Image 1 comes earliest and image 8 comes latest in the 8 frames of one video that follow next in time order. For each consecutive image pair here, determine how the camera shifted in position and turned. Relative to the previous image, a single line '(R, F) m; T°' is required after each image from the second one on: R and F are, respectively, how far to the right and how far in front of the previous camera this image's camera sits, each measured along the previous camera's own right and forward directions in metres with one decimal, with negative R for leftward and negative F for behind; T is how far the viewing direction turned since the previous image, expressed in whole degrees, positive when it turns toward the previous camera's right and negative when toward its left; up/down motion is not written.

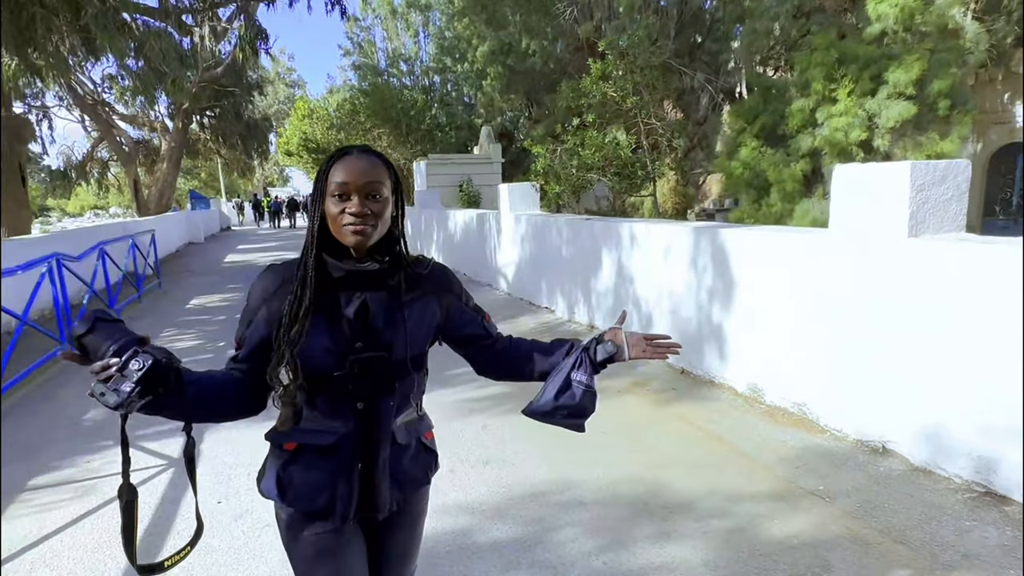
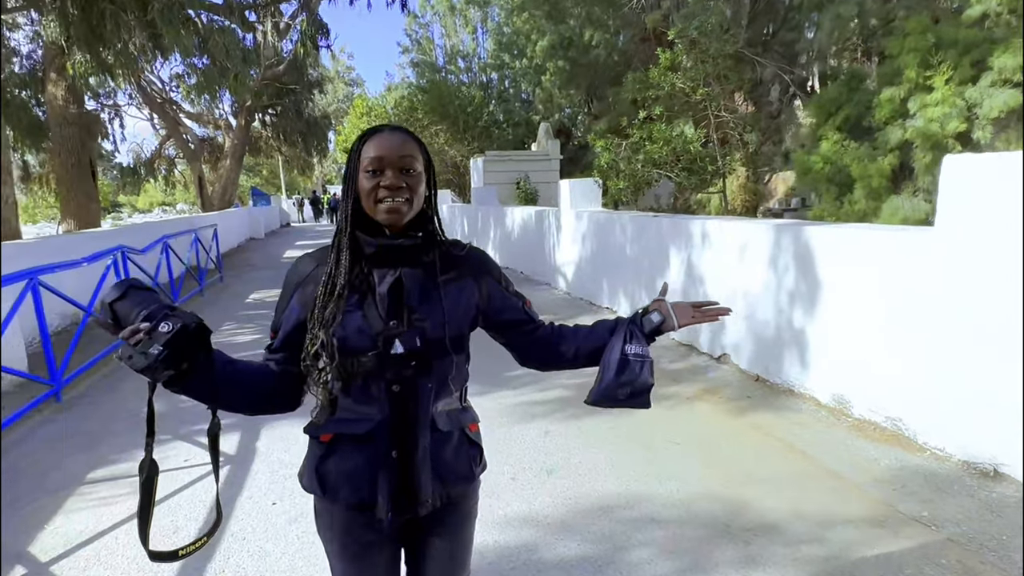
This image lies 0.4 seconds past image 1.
(-0.1, +0.2) m; -4°
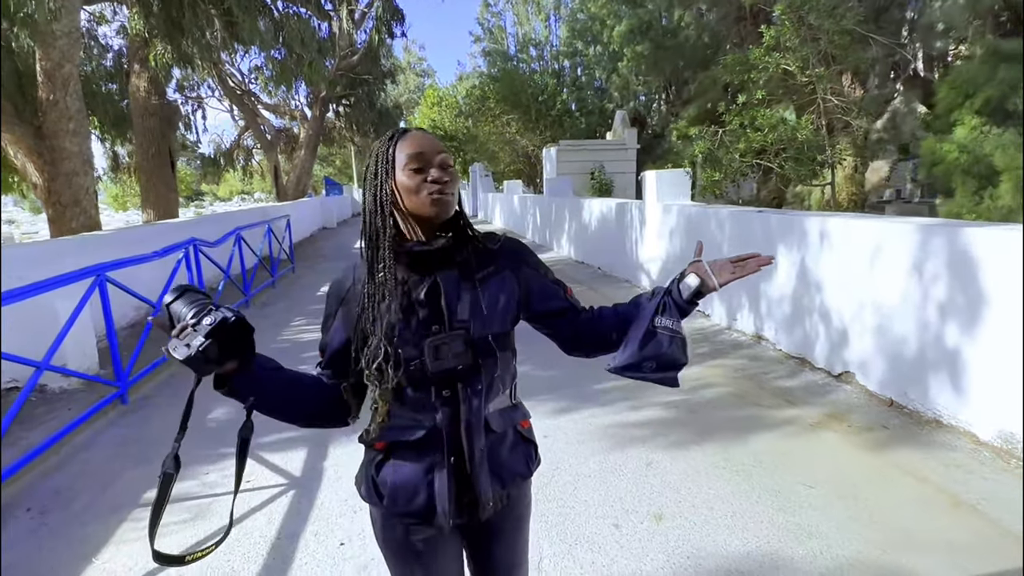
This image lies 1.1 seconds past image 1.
(-0.2, +0.5) m; -5°
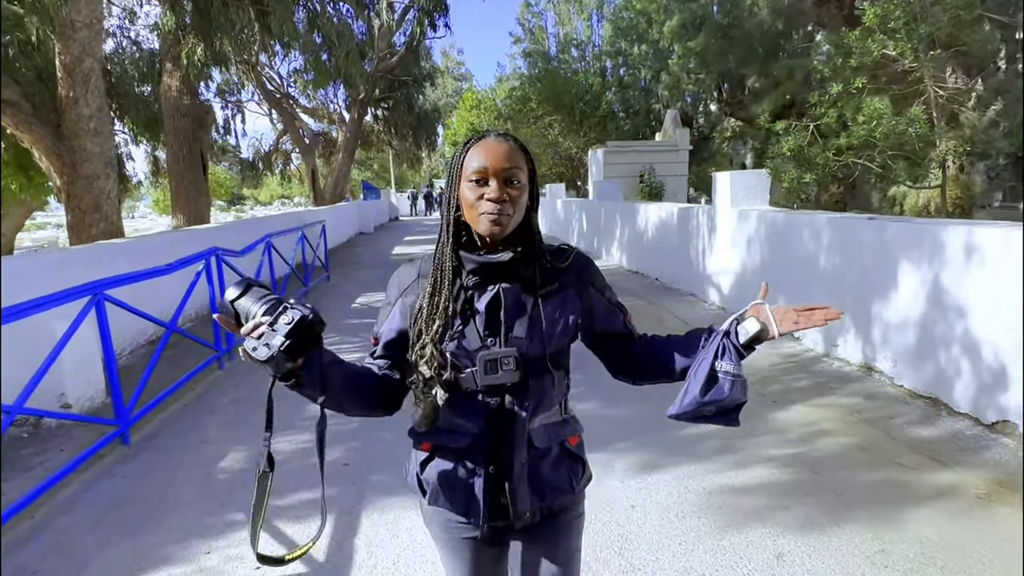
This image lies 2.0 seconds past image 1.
(-0.2, +0.8) m; -3°
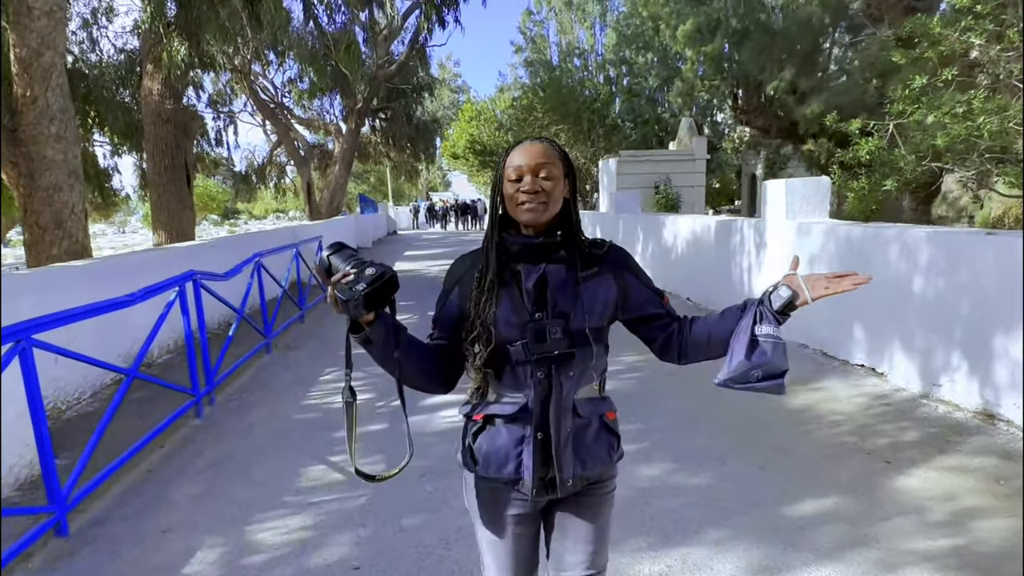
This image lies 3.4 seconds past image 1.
(-0.2, +0.9) m; 0°
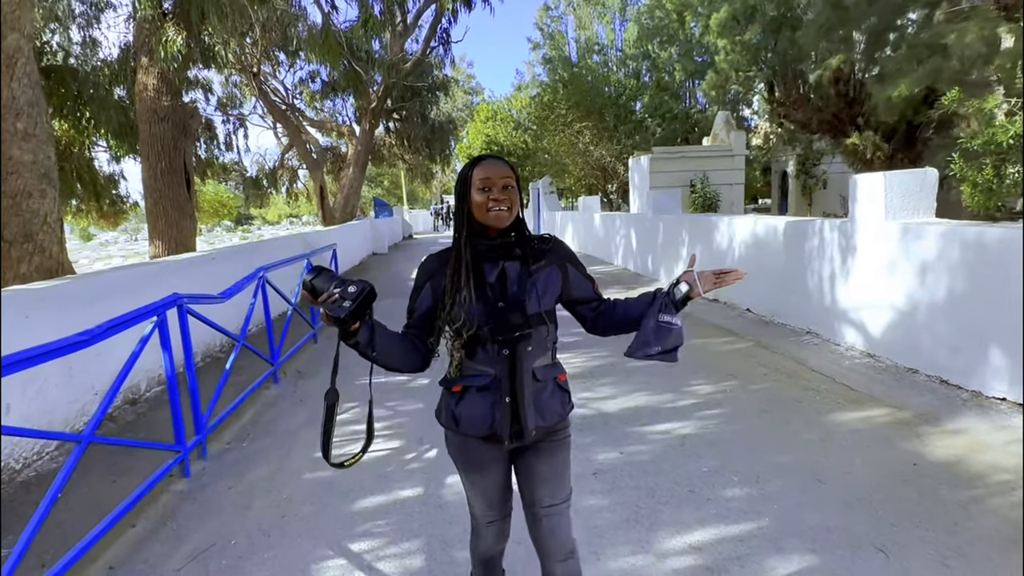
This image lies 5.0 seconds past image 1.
(-0.2, +0.9) m; -1°
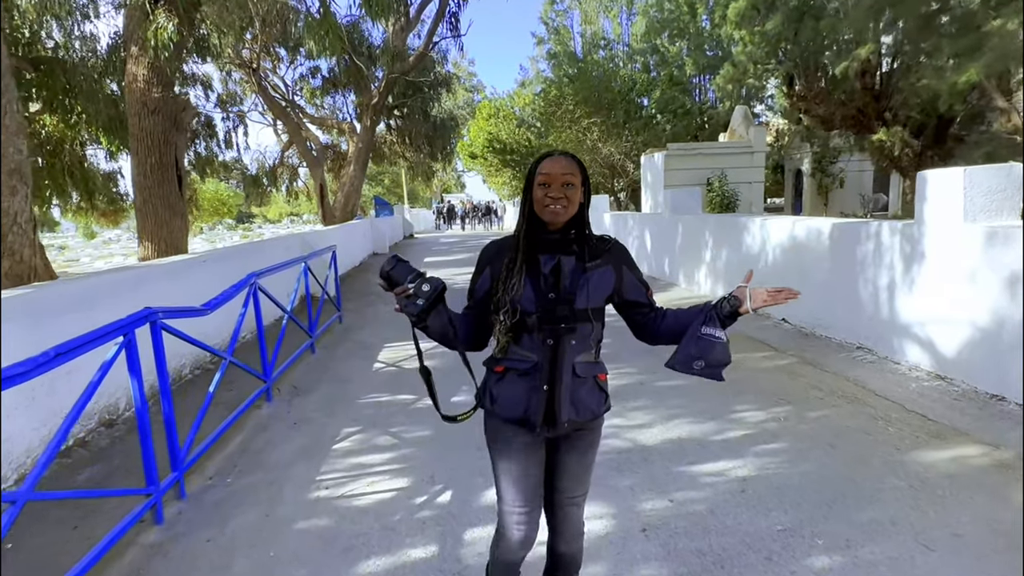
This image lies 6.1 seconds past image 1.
(-0.1, +0.6) m; 0°
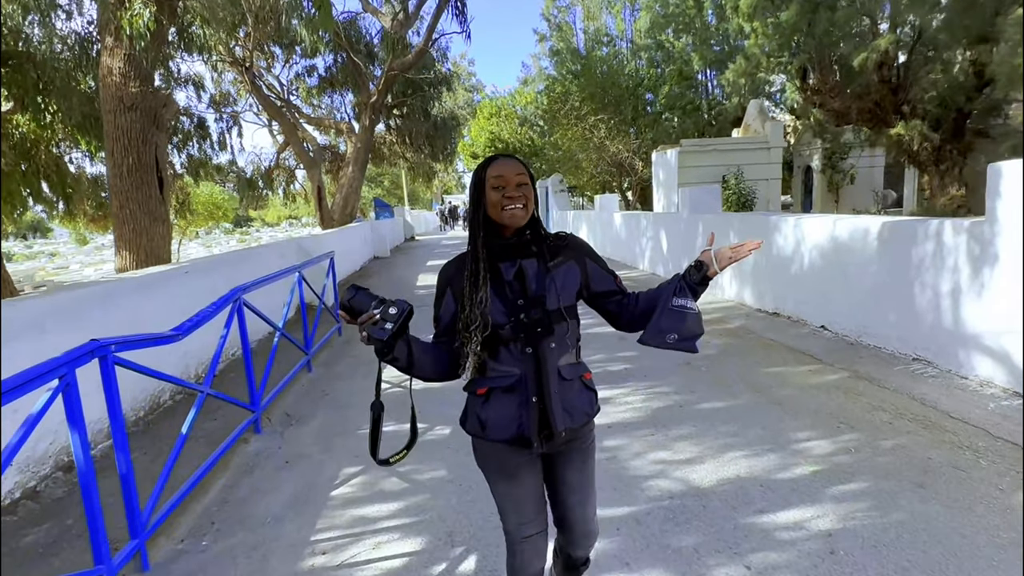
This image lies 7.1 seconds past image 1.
(-0.1, +0.6) m; 0°
